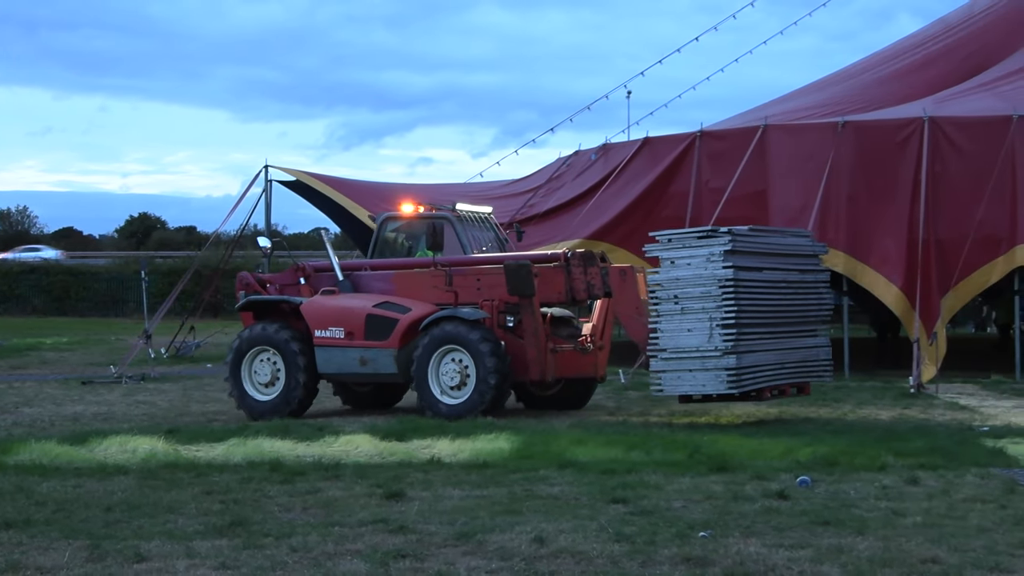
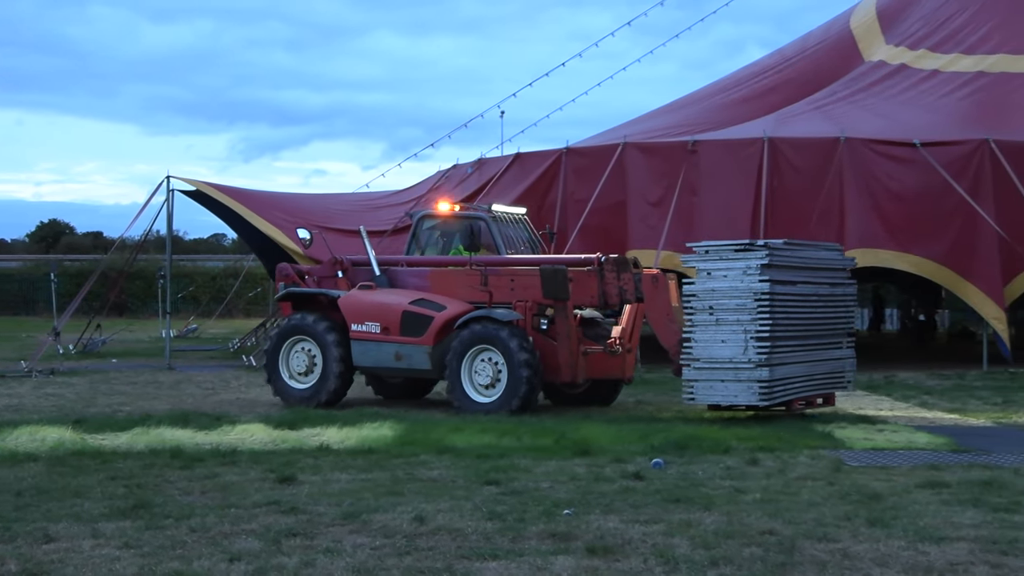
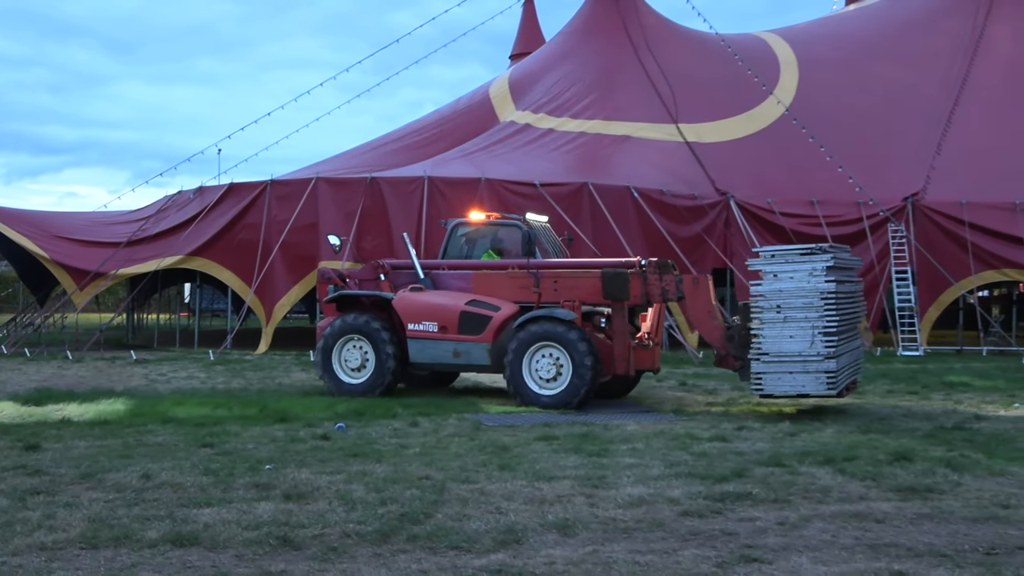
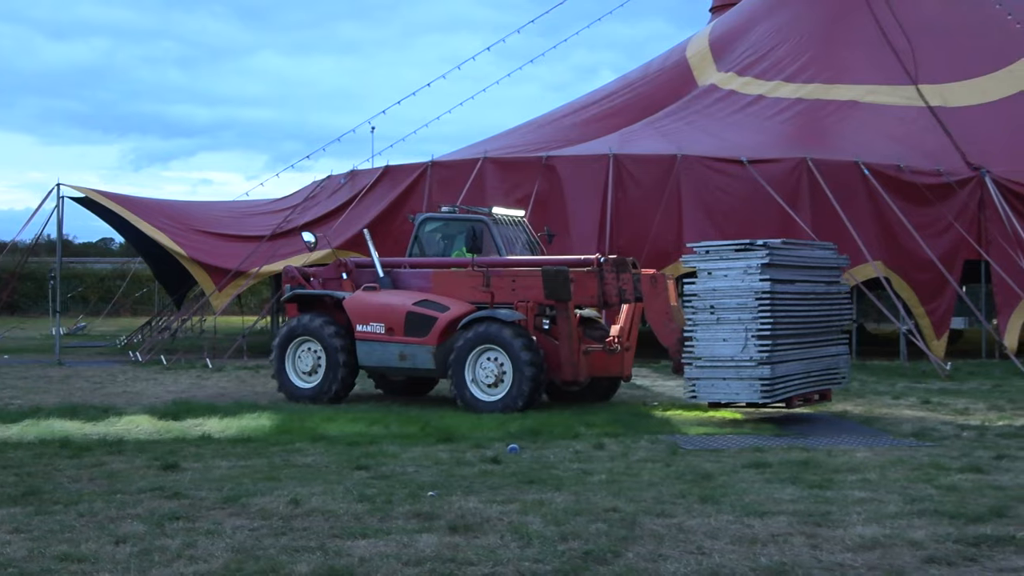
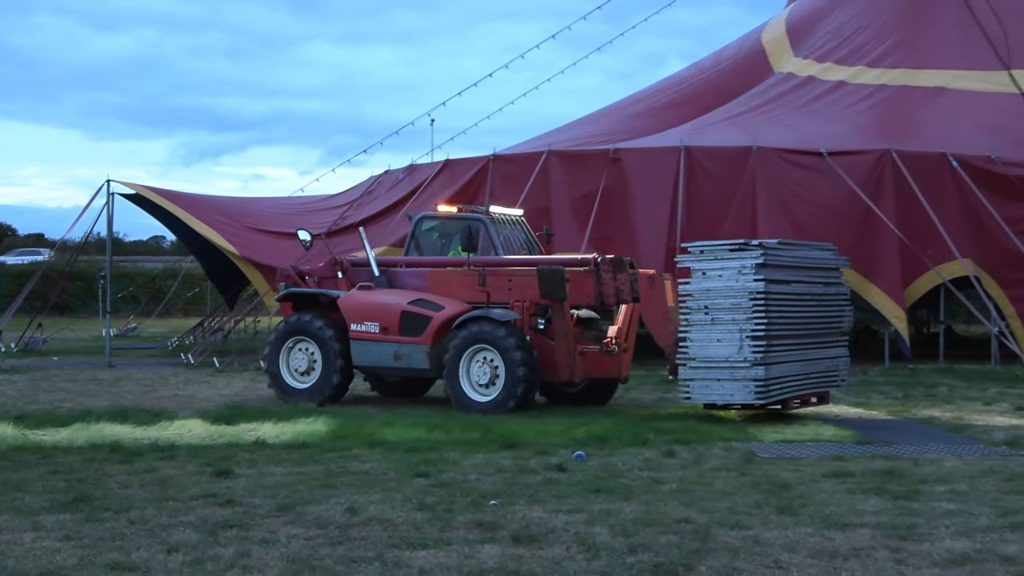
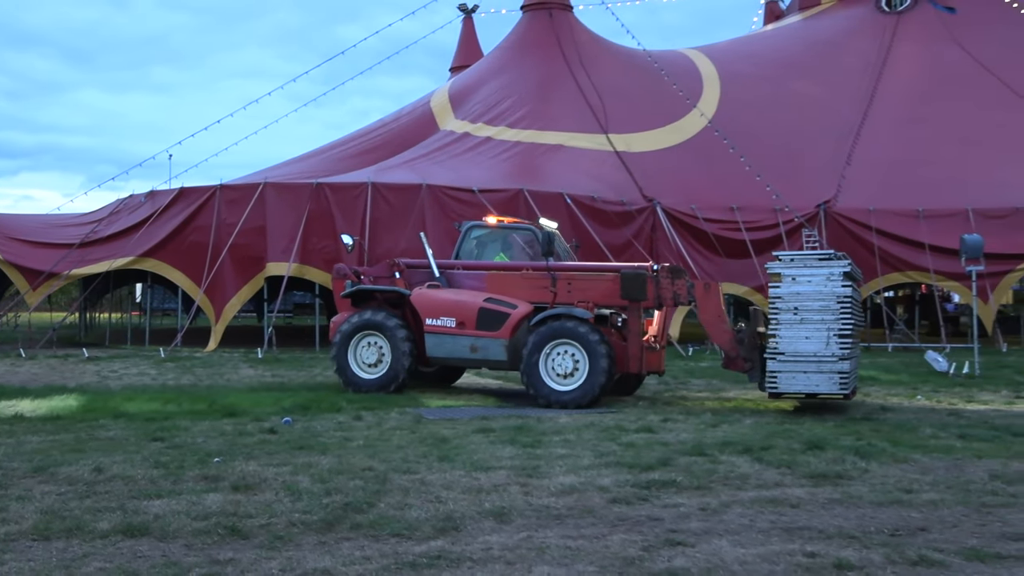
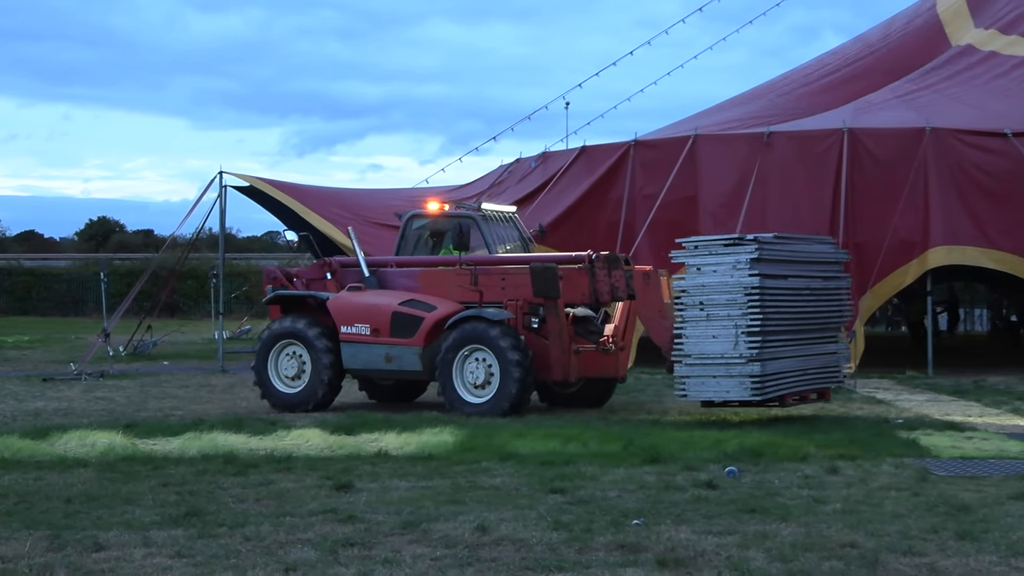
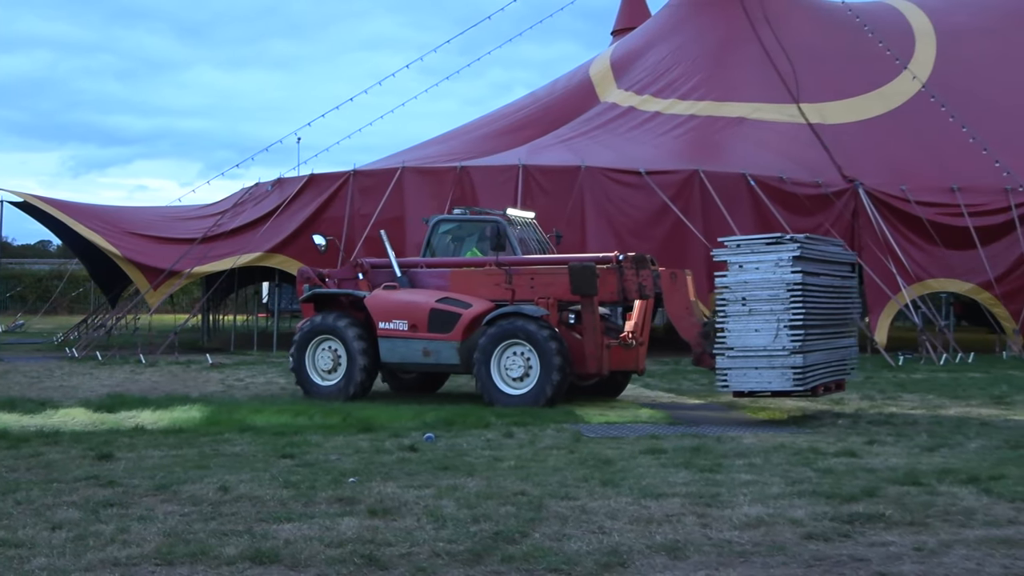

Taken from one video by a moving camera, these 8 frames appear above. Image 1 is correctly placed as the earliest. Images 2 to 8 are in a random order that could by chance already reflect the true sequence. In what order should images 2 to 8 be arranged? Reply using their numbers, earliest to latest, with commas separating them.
7, 2, 5, 4, 8, 3, 6
